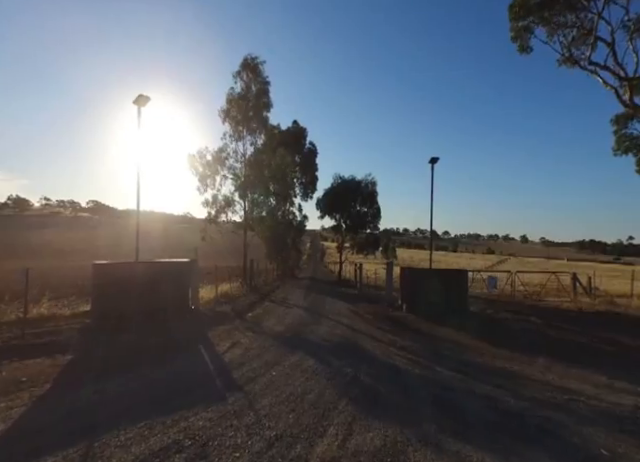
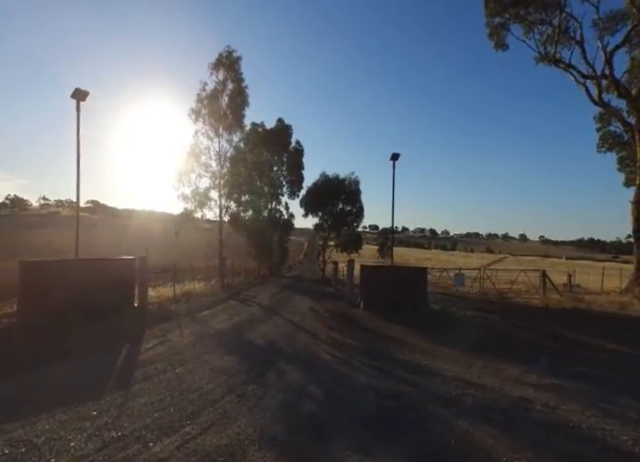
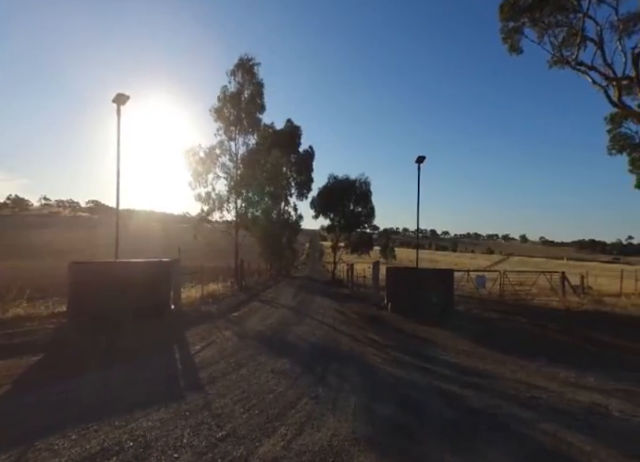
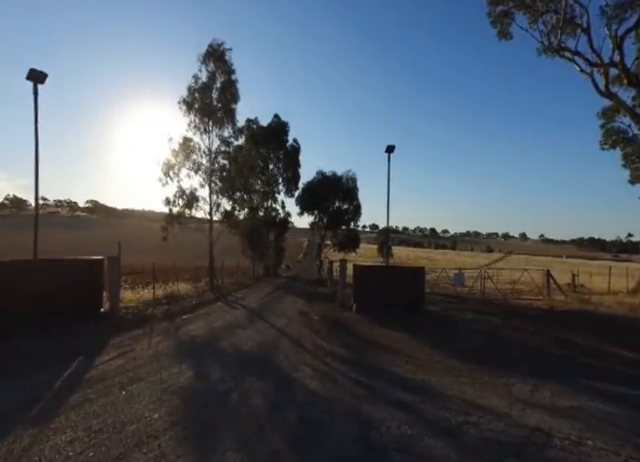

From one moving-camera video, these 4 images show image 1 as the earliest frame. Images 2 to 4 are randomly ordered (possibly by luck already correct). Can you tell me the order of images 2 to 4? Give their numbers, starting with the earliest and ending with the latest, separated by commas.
3, 2, 4
